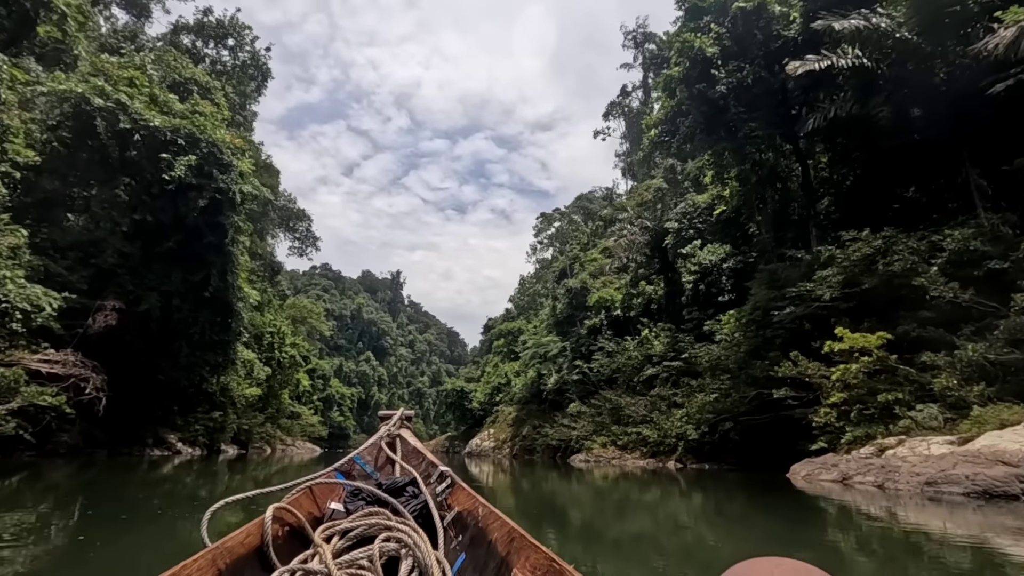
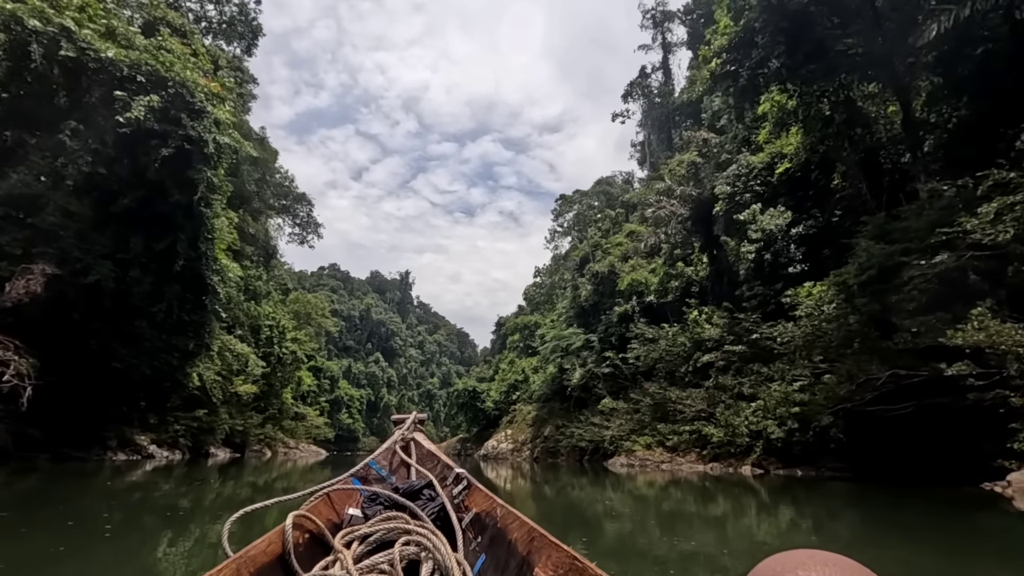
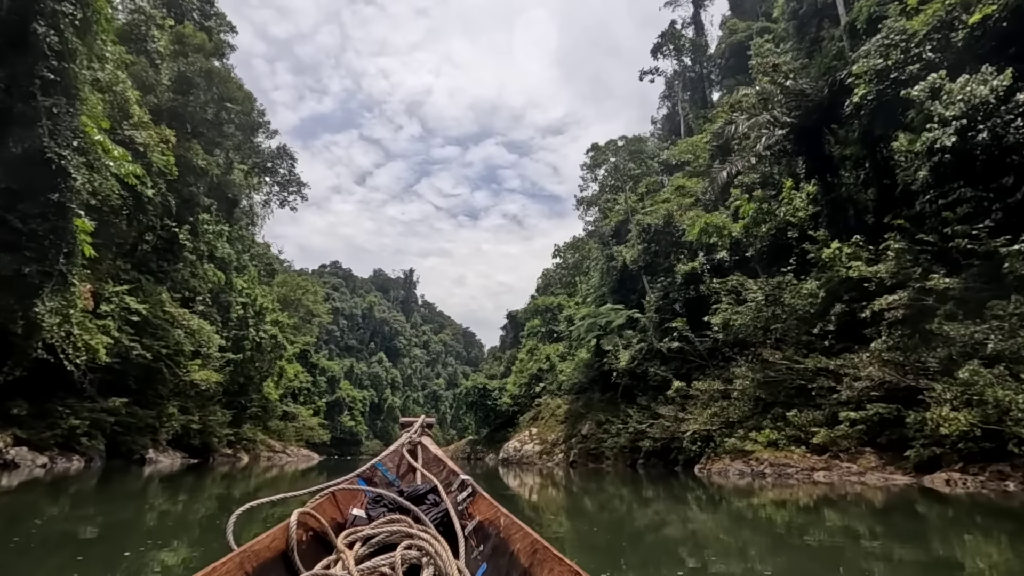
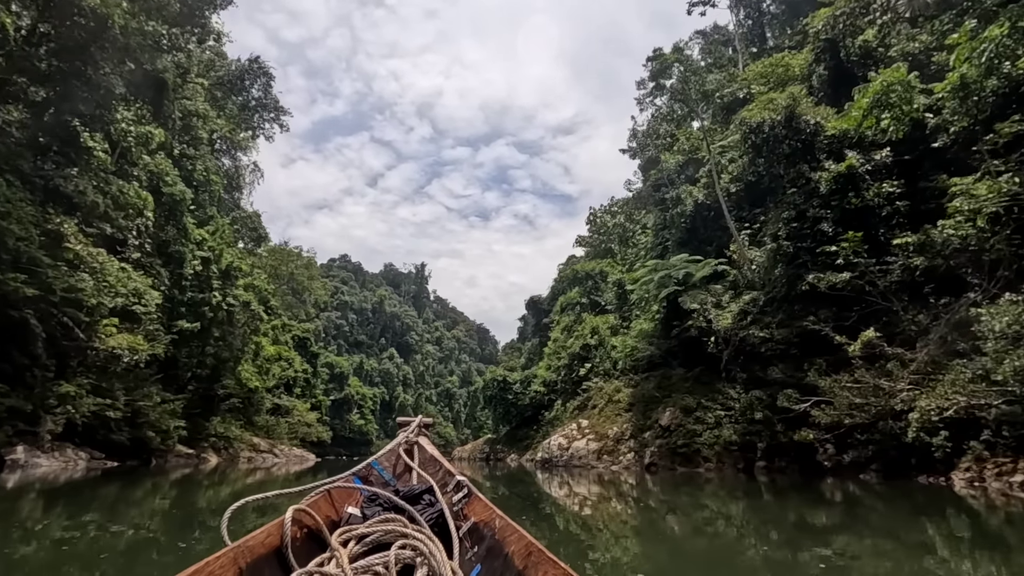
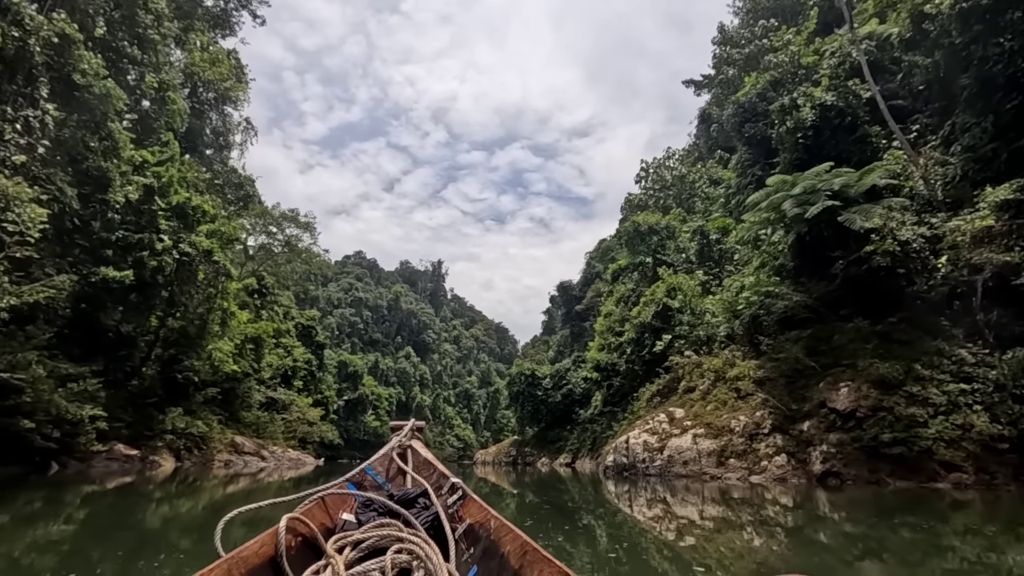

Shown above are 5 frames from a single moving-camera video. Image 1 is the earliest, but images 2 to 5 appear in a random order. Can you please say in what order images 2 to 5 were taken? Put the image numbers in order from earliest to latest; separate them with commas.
2, 3, 4, 5
